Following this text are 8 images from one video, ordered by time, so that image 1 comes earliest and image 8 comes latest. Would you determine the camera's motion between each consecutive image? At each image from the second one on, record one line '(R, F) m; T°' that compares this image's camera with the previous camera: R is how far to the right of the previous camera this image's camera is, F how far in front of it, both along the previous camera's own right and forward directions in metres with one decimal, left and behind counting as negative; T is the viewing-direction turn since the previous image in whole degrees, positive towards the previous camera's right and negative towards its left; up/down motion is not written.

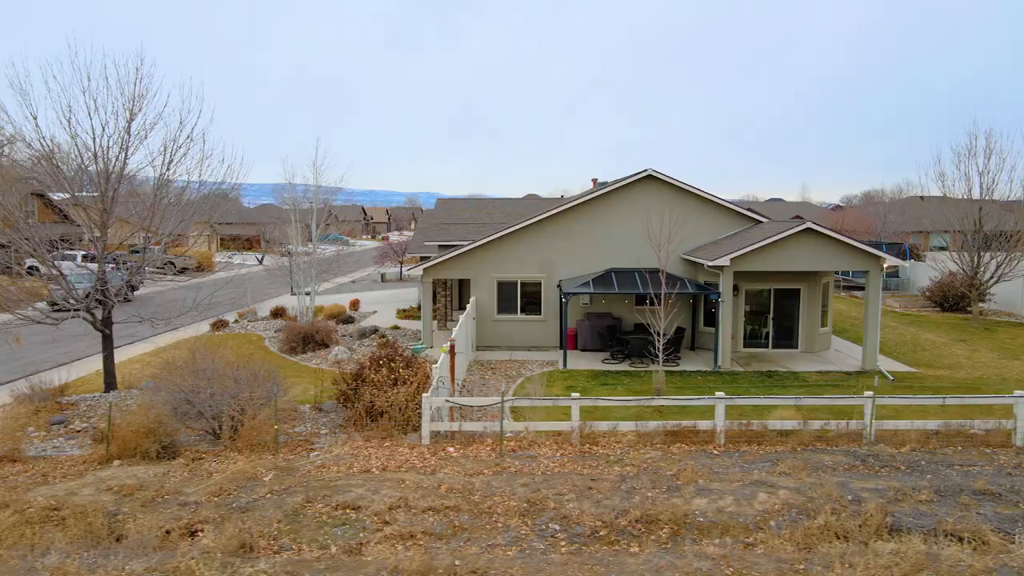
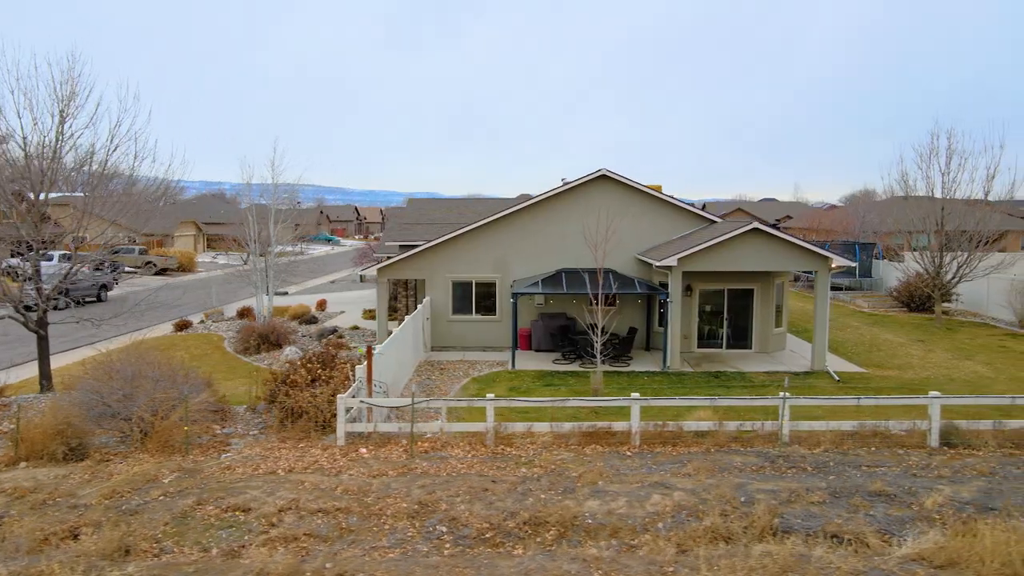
(+1.1, 0.0) m; 0°
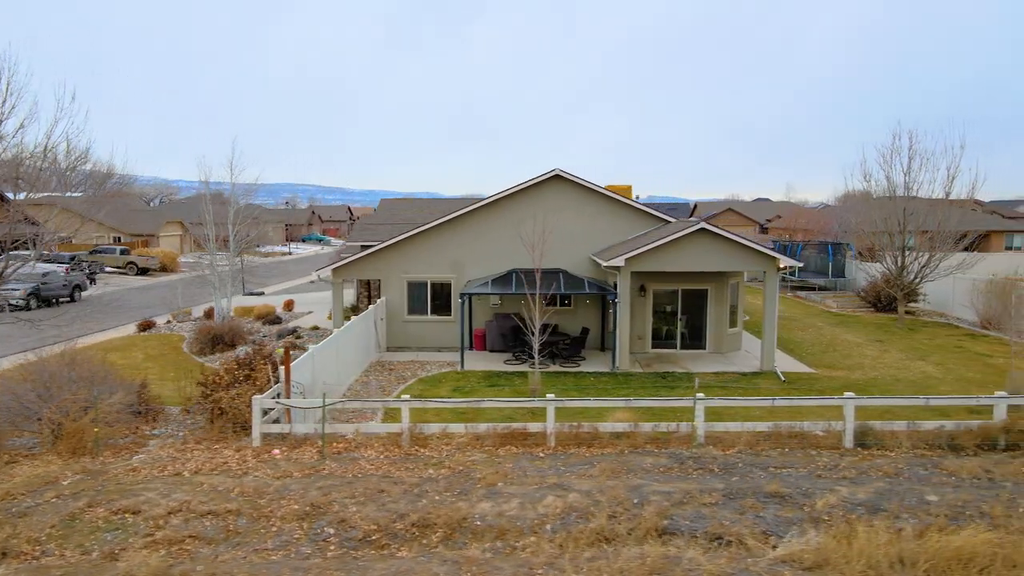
(+1.1, 0.0) m; 0°
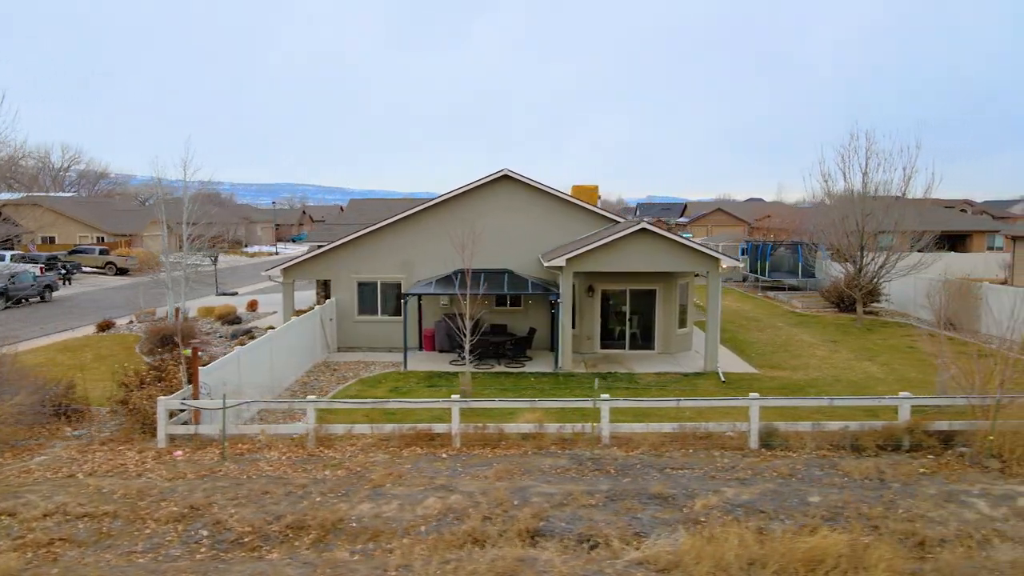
(+1.2, 0.0) m; 0°
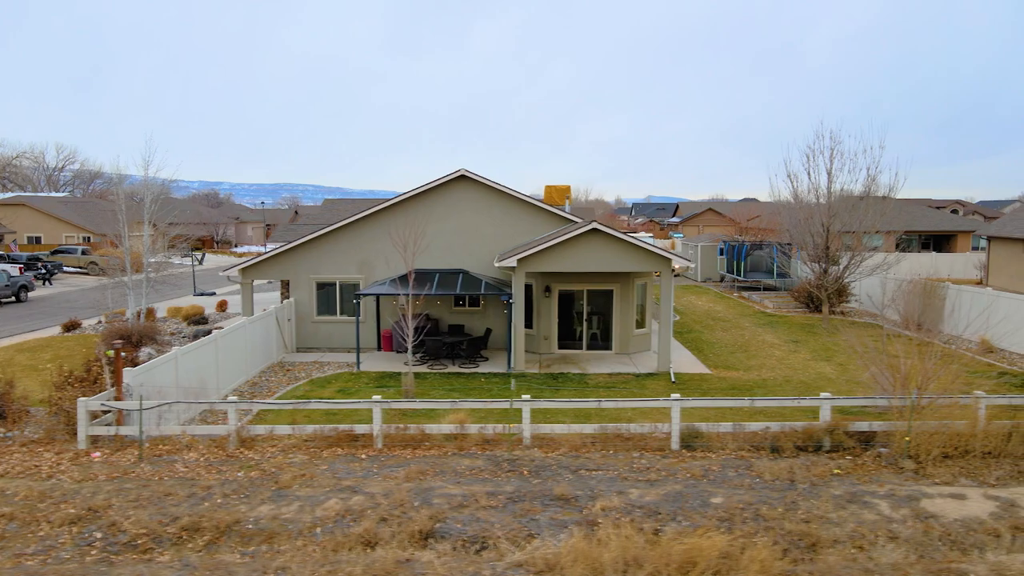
(+1.0, 0.0) m; 0°
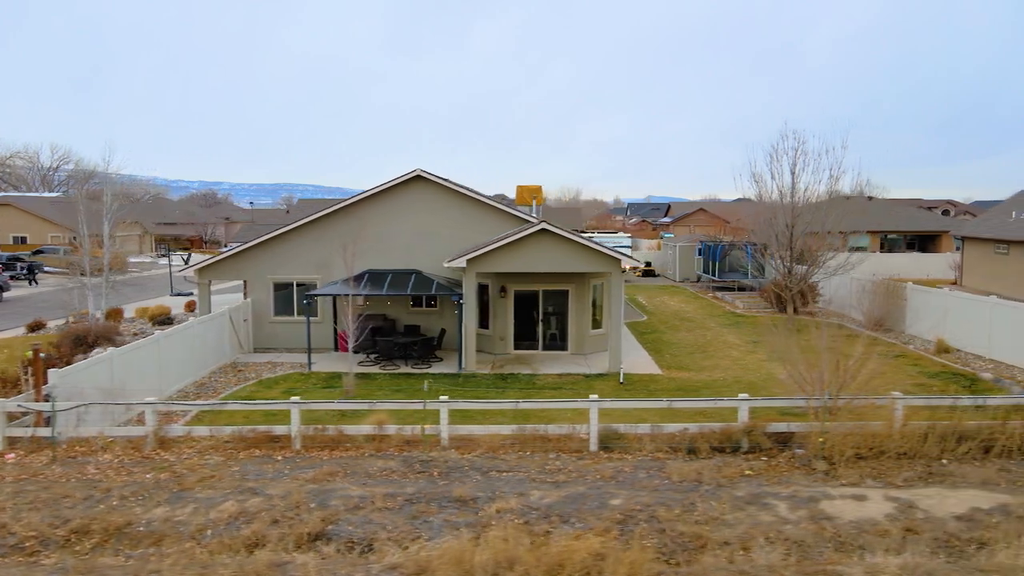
(+1.0, 0.0) m; 0°
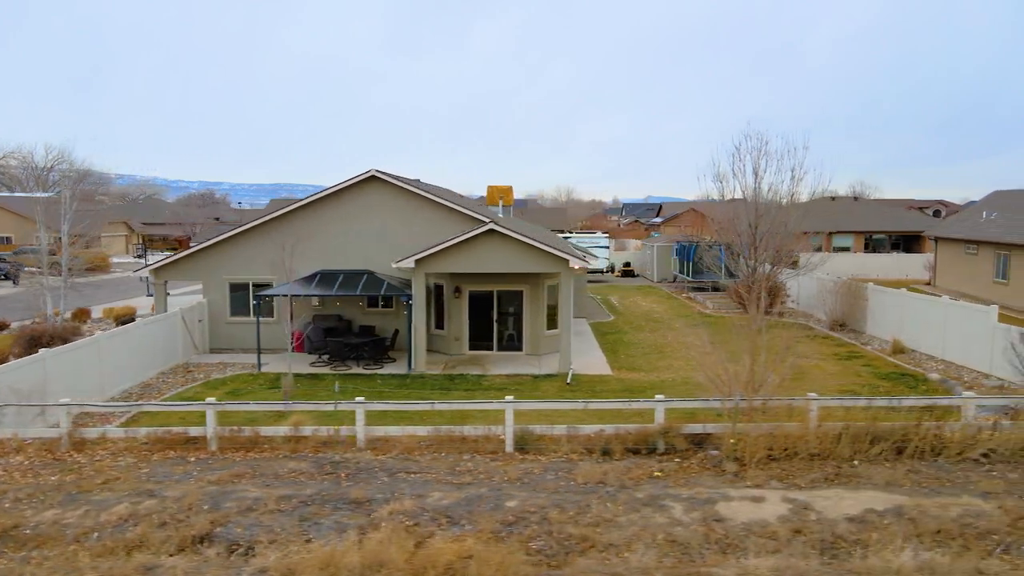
(+1.1, 0.0) m; 0°
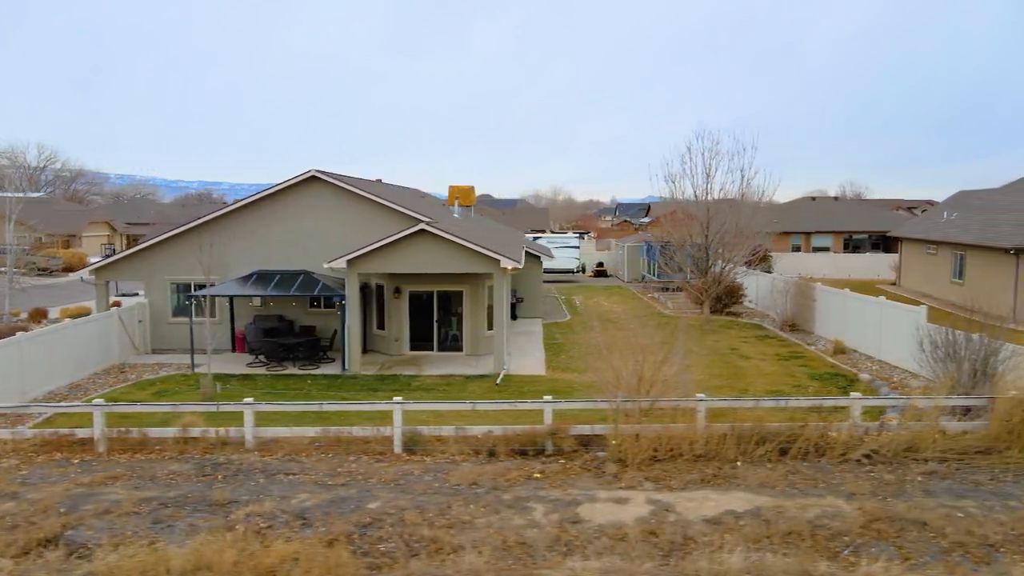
(+1.4, 0.0) m; 0°
